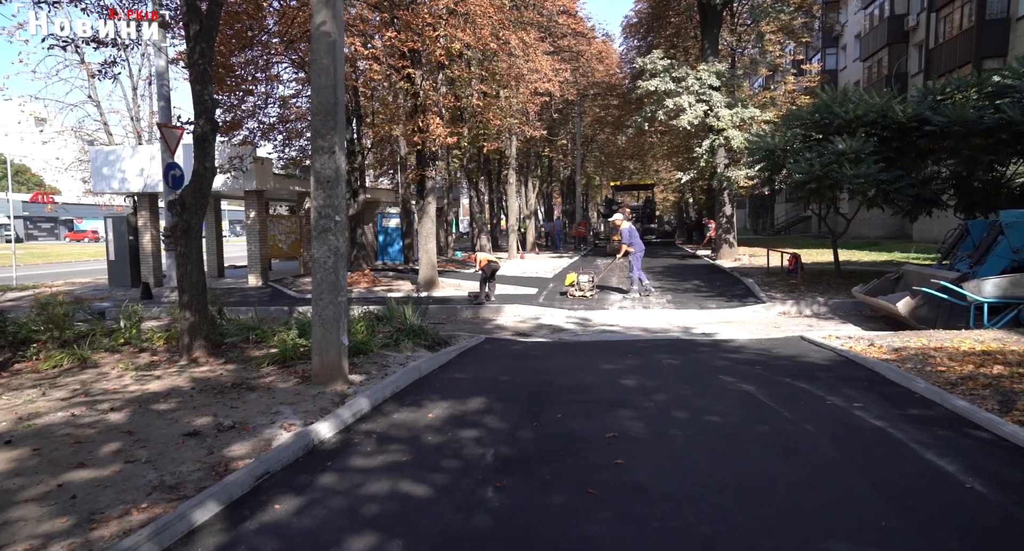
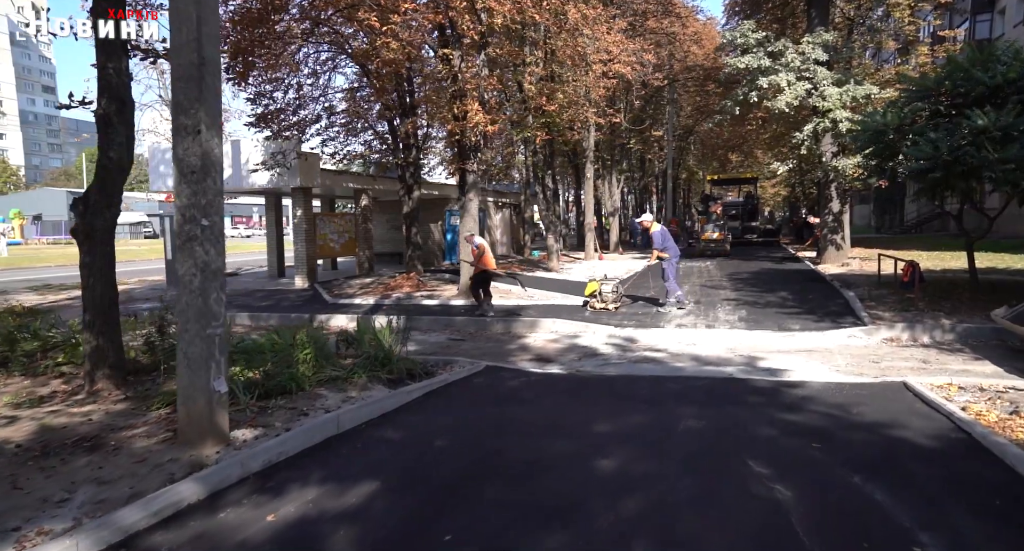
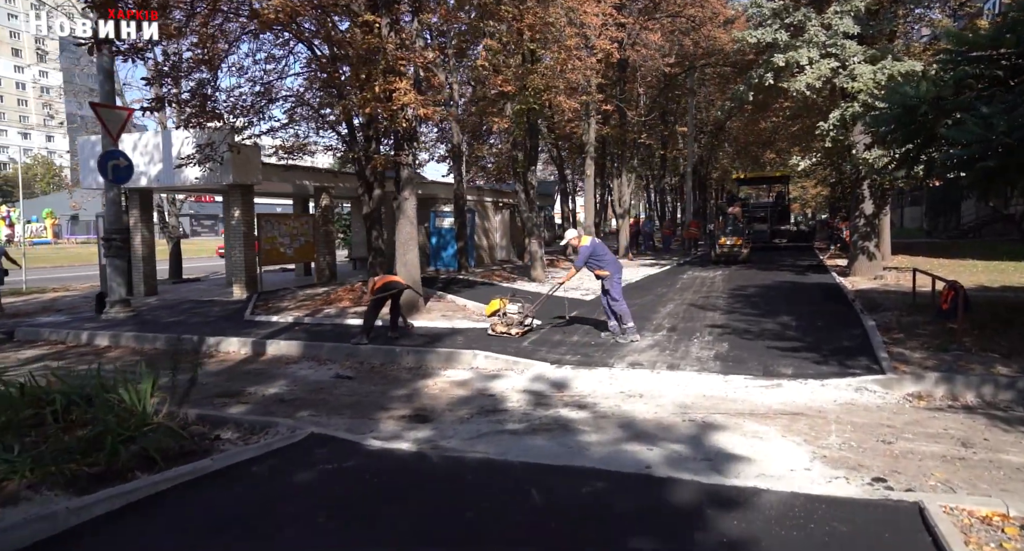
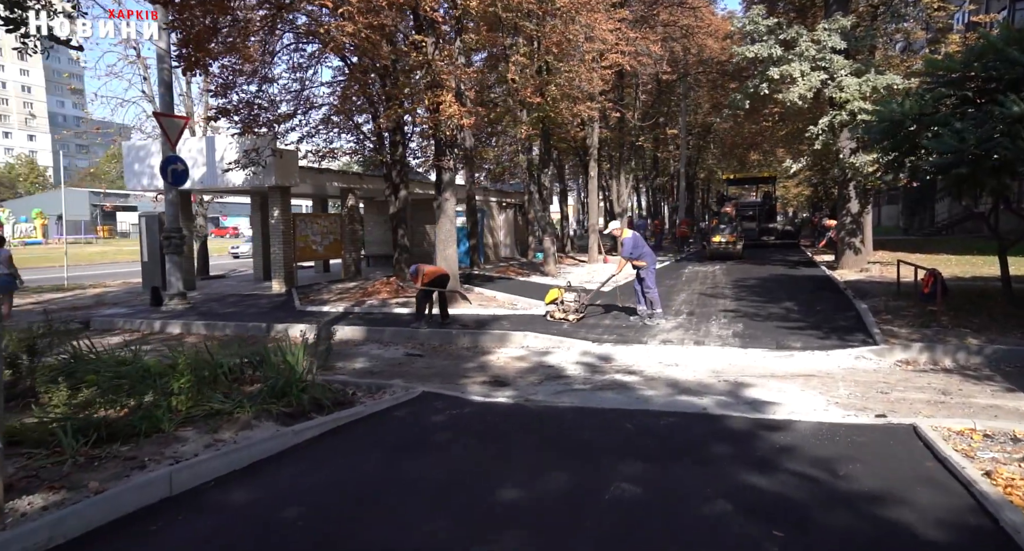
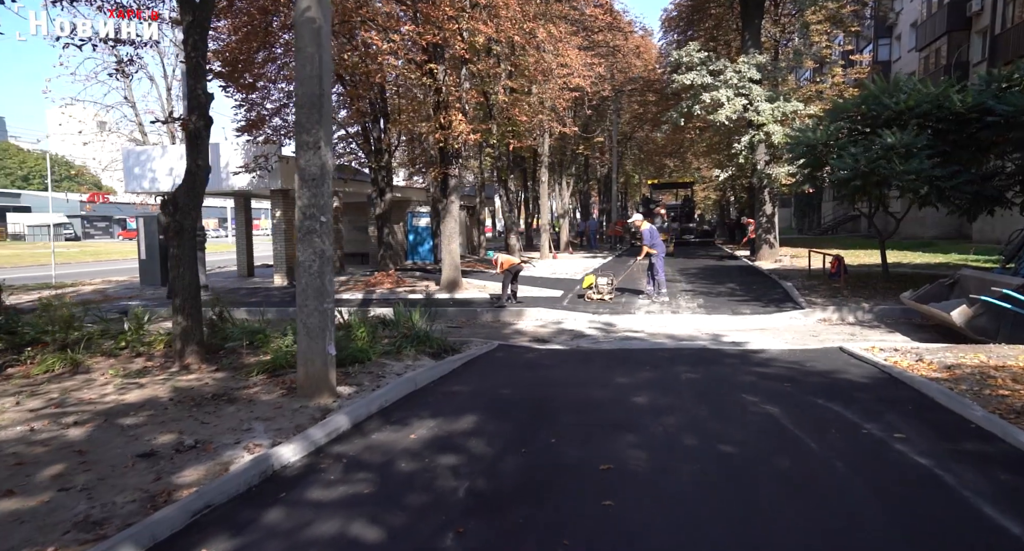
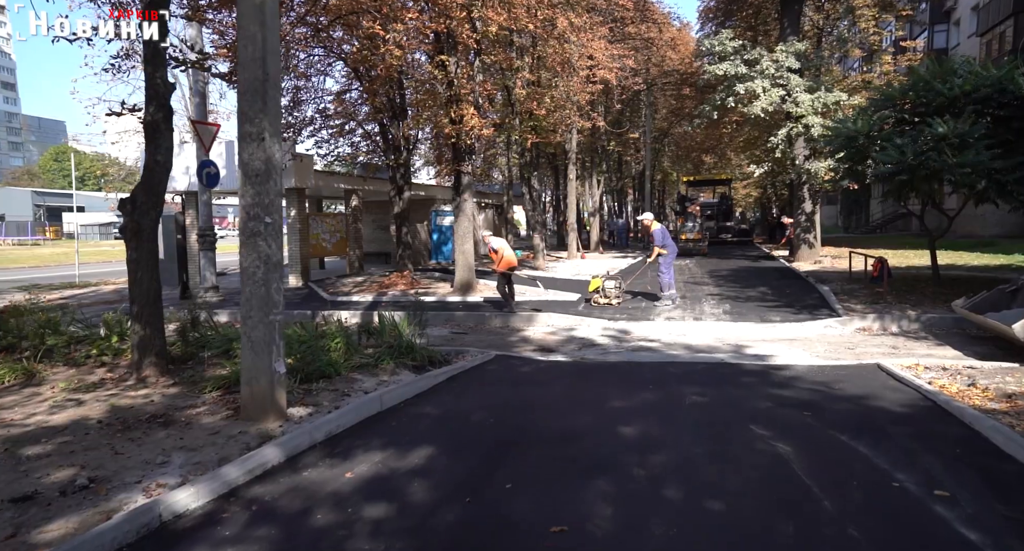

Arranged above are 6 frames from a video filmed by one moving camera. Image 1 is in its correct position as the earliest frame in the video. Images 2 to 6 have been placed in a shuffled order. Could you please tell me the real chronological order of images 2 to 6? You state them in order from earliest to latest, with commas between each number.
5, 6, 2, 4, 3
